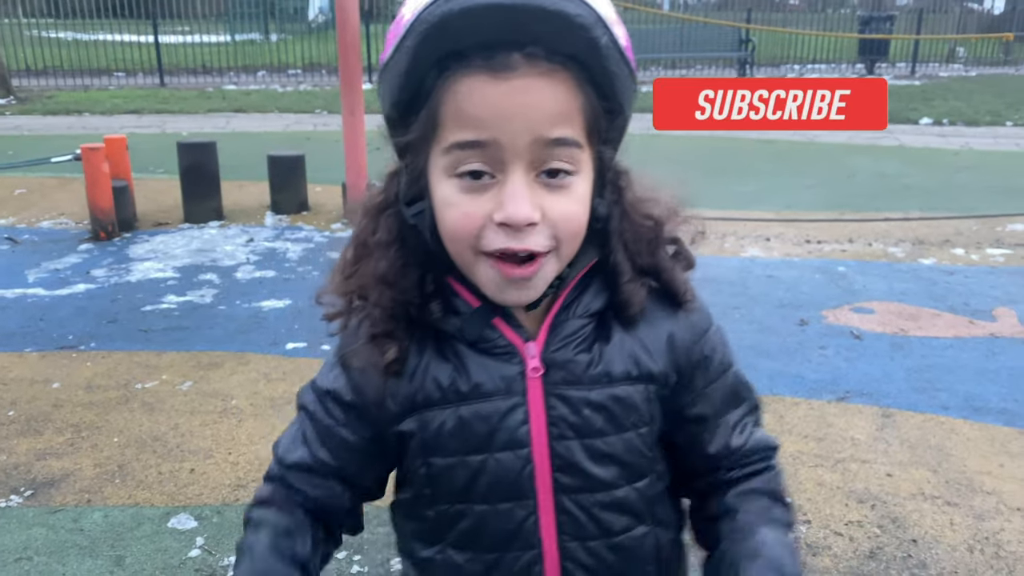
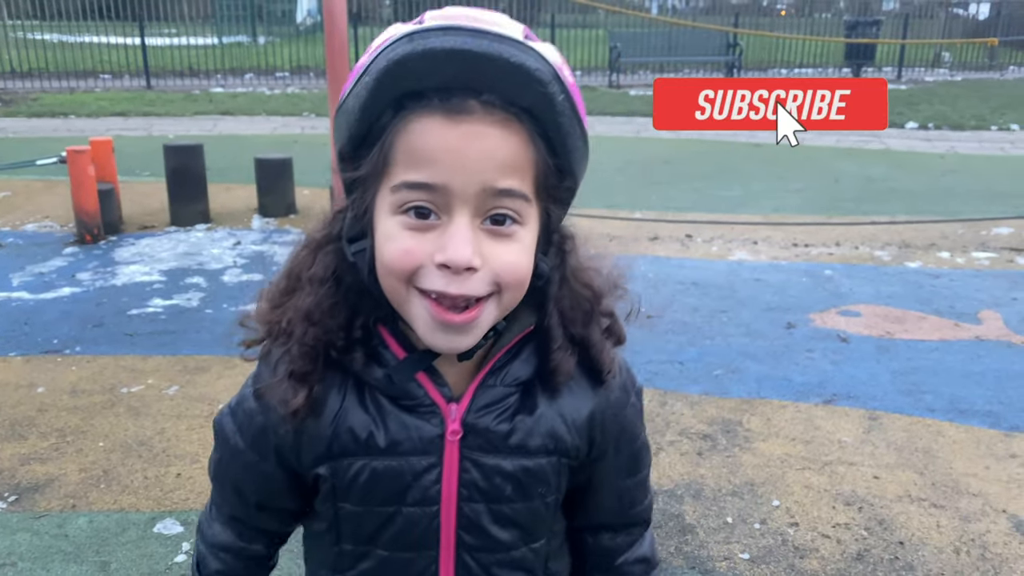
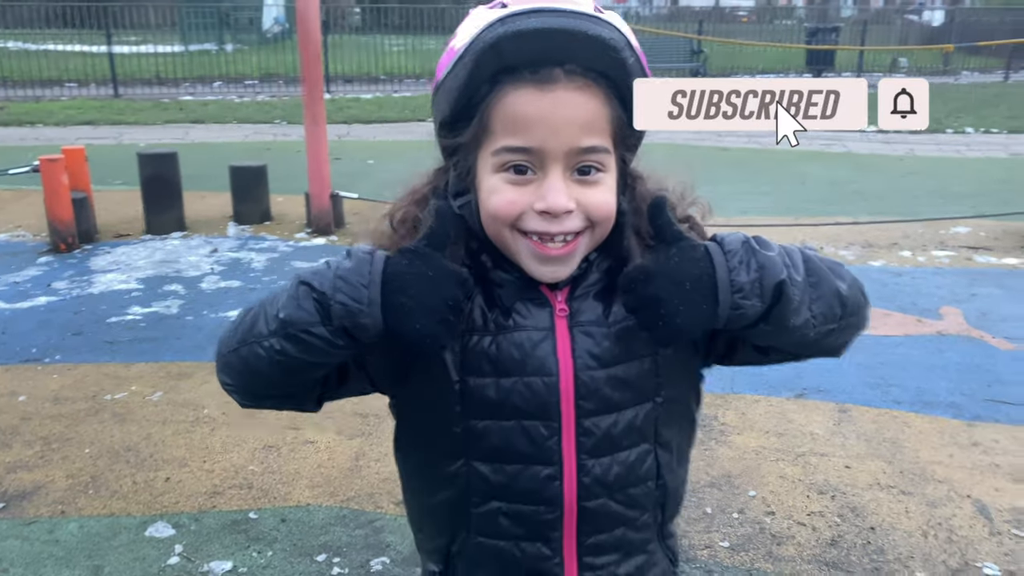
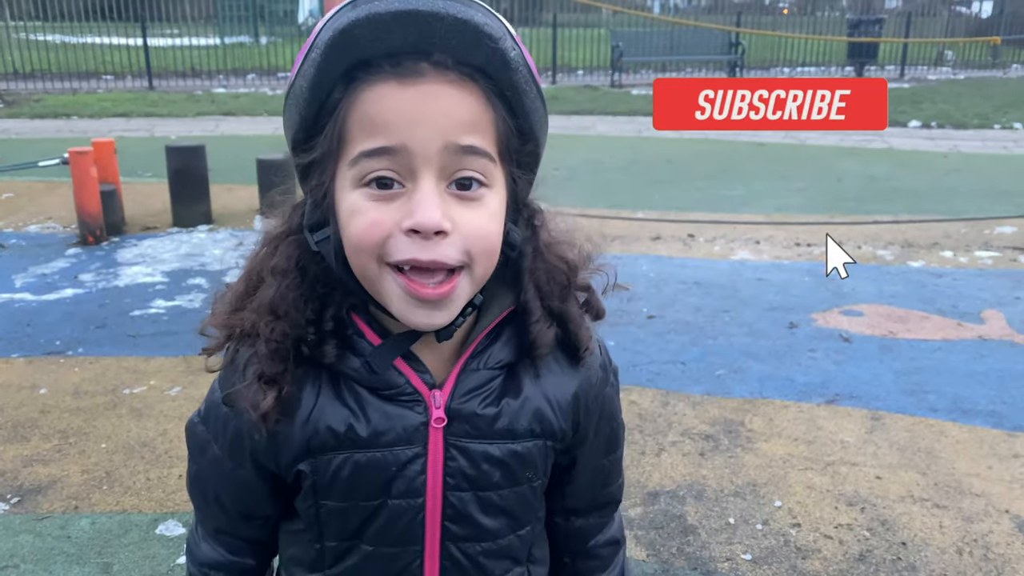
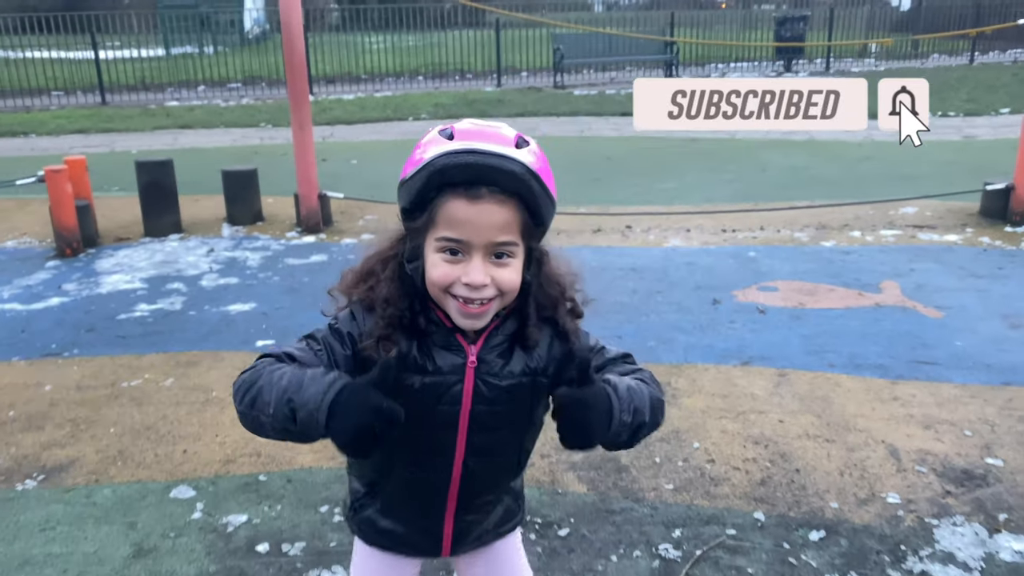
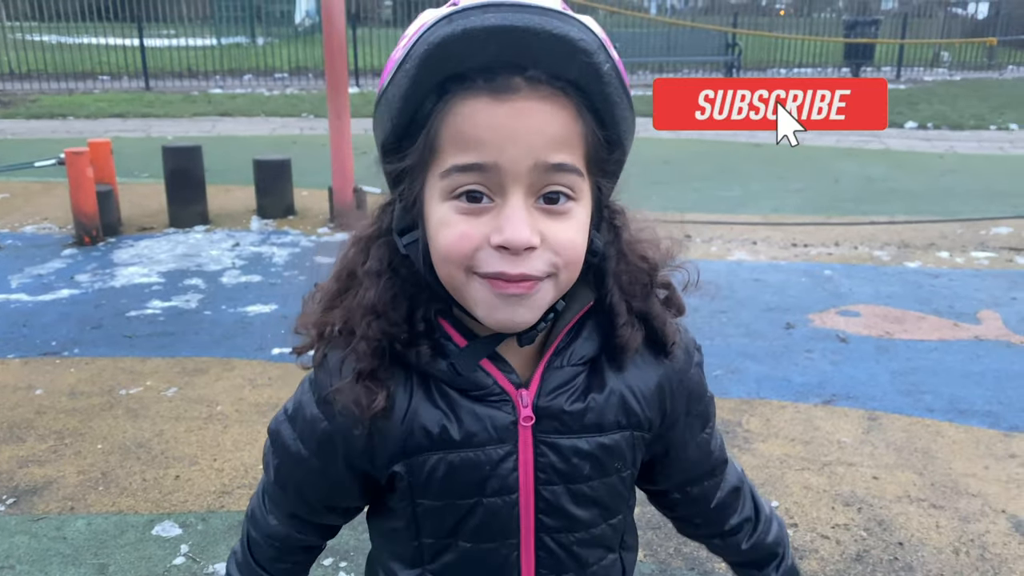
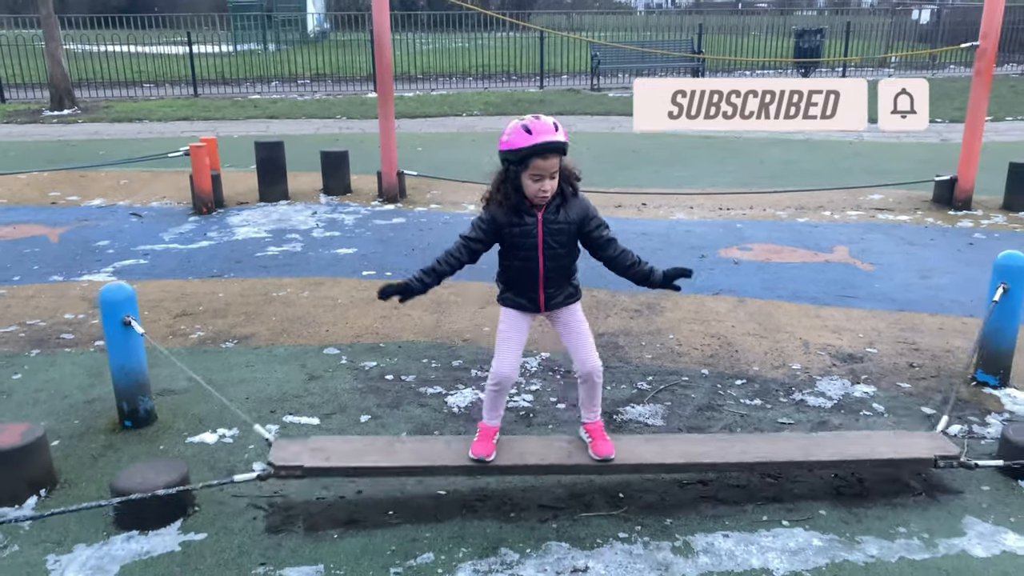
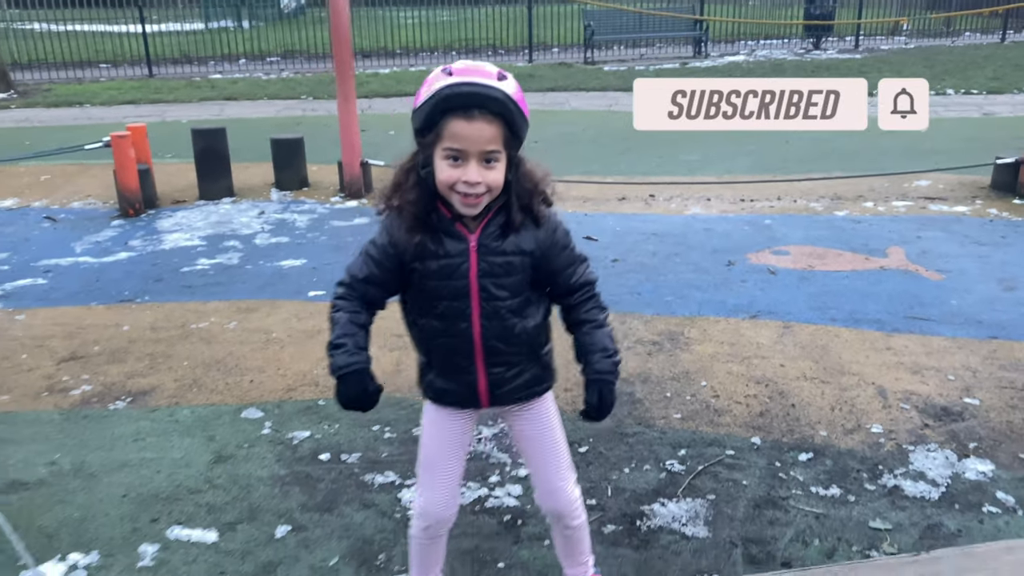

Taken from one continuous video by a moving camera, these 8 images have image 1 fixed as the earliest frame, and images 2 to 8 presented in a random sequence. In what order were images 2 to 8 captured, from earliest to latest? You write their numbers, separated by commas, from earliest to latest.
4, 6, 2, 3, 5, 8, 7
